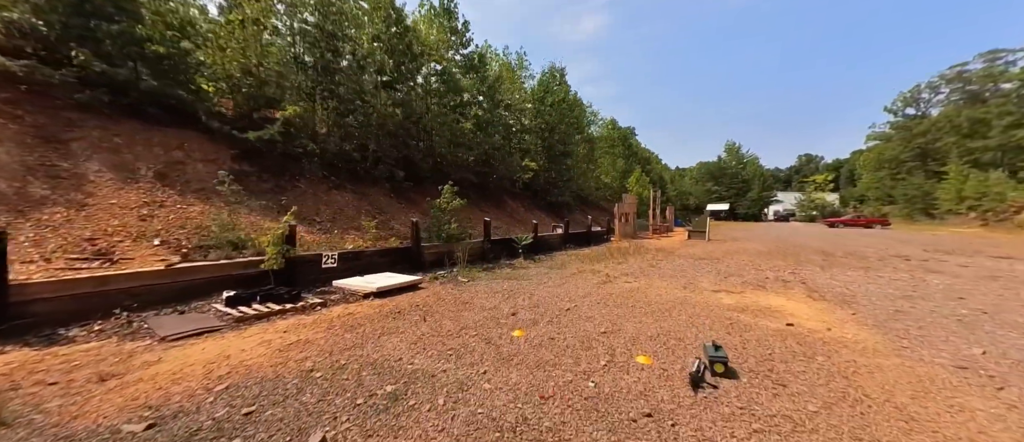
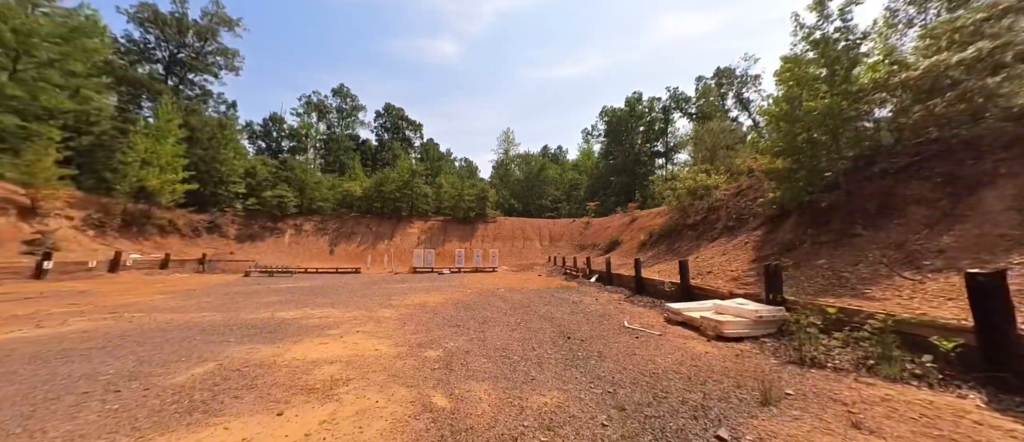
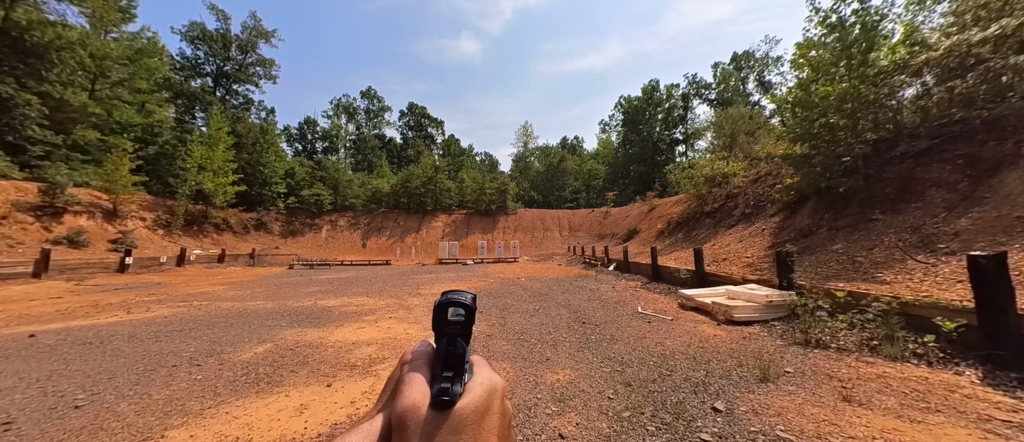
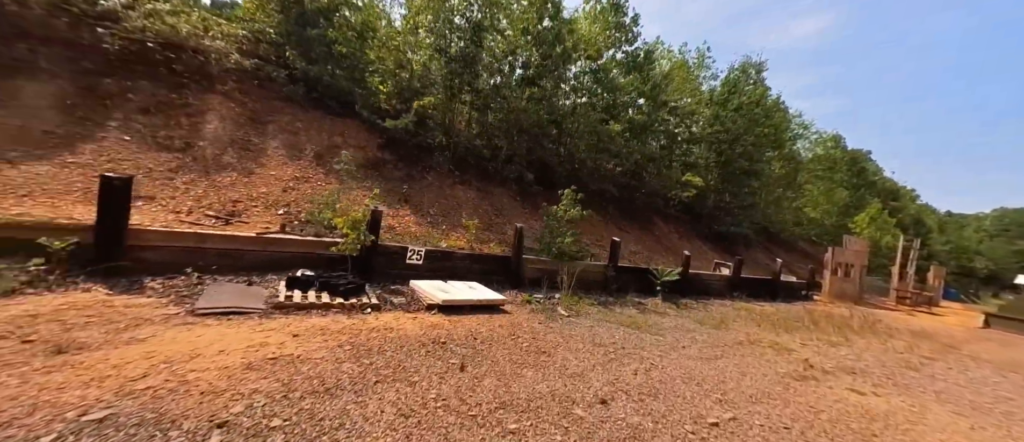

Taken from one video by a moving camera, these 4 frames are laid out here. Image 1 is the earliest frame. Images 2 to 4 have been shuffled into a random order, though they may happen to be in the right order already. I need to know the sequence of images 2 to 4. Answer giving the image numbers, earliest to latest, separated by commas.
4, 2, 3
